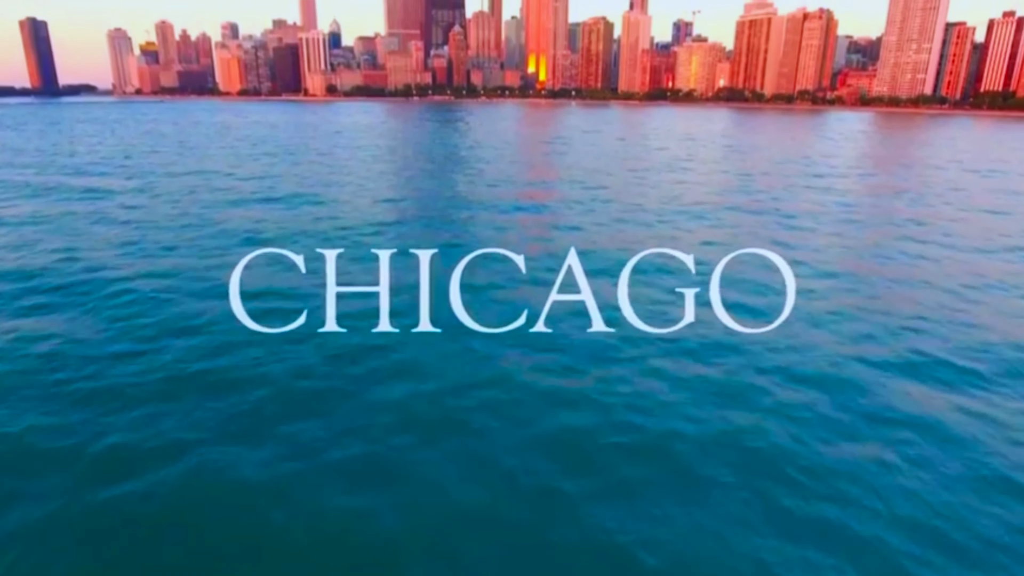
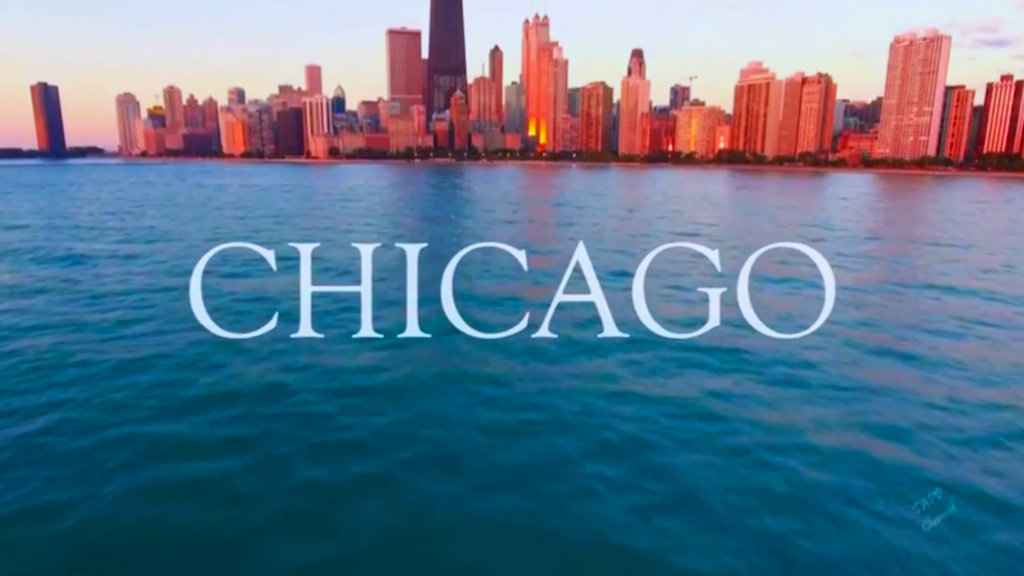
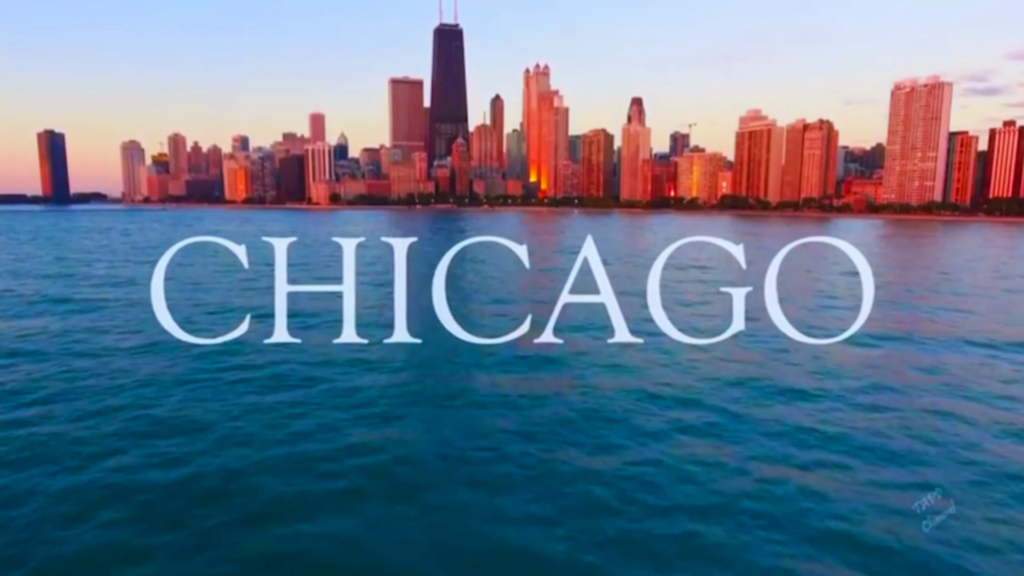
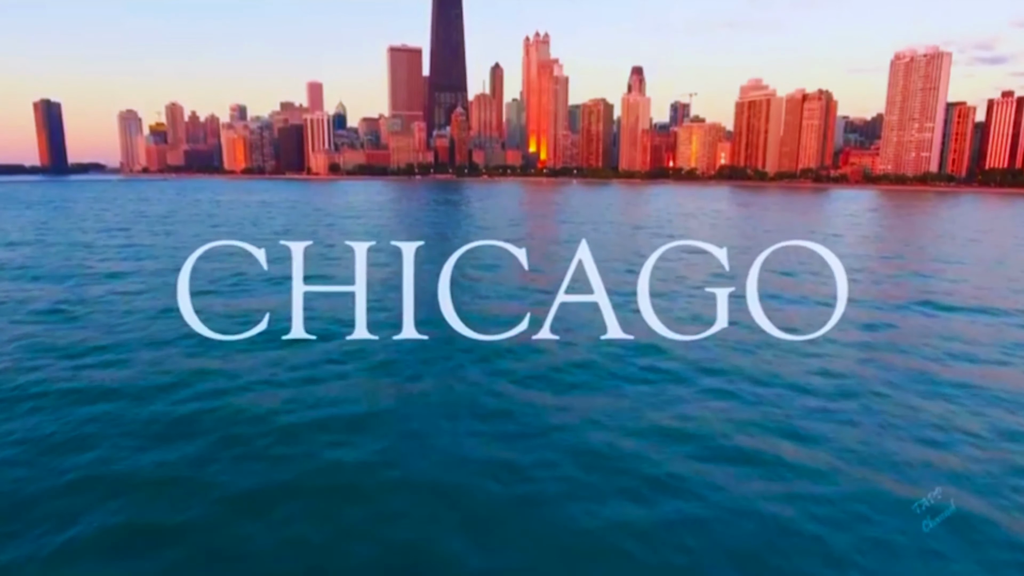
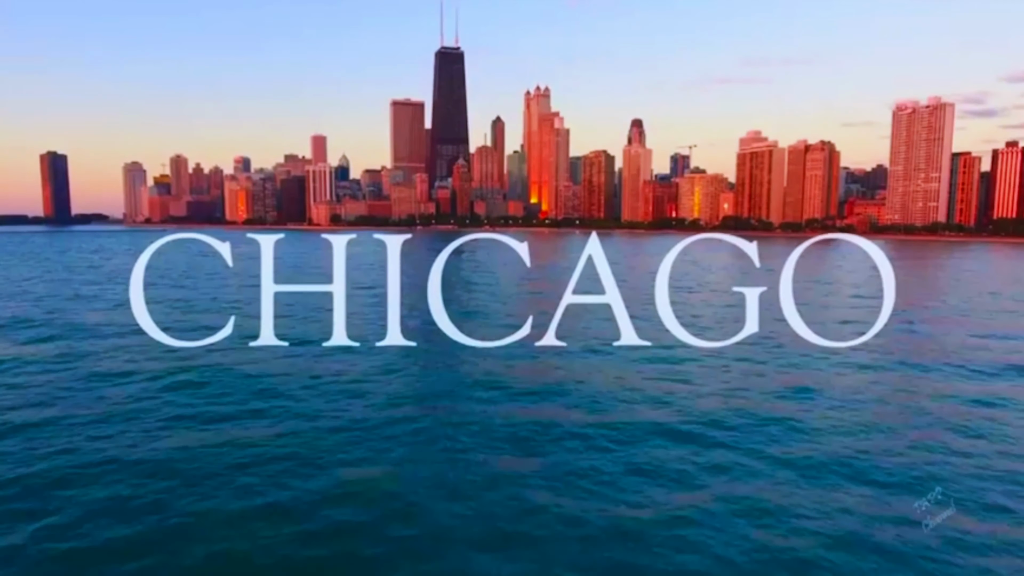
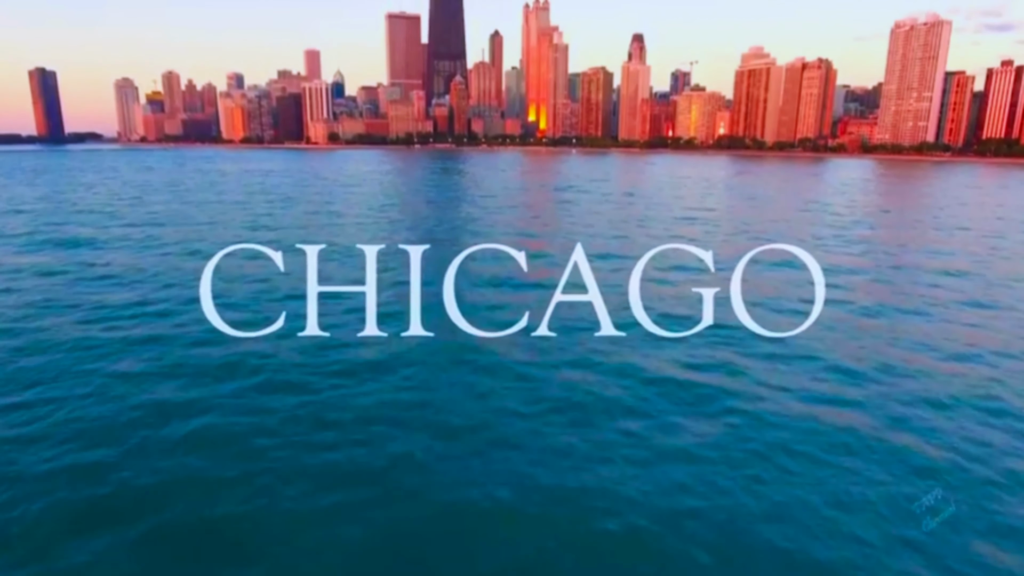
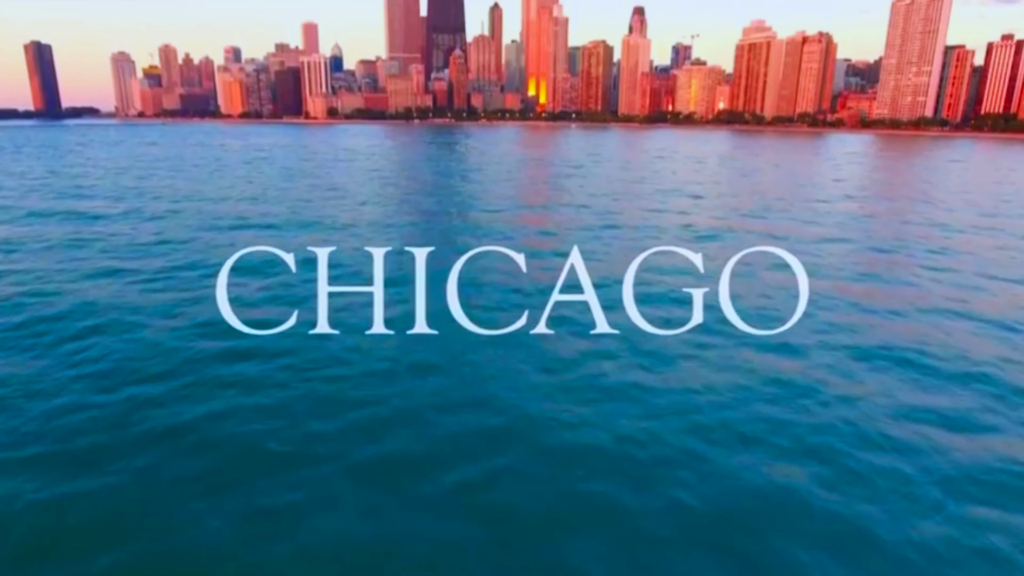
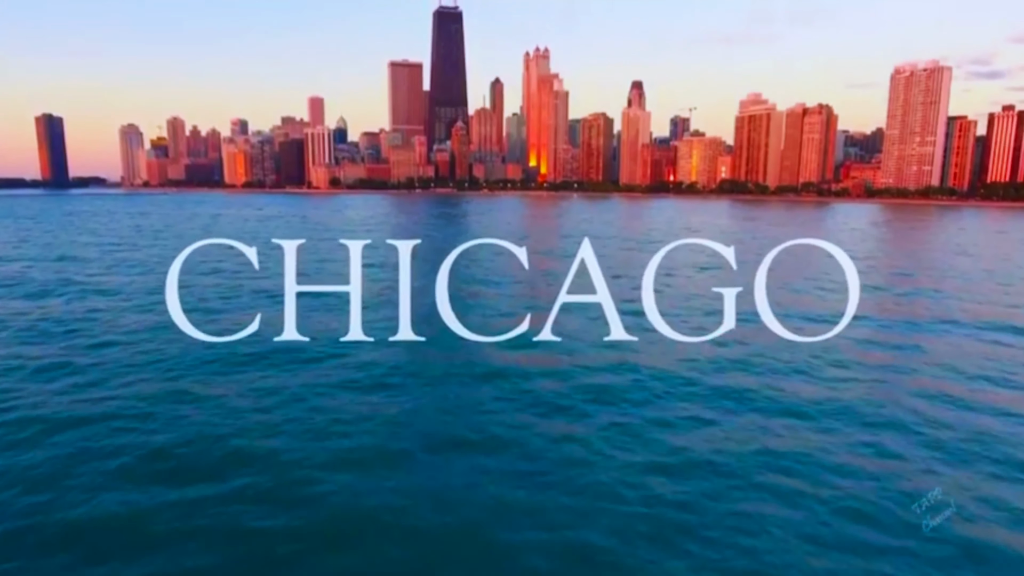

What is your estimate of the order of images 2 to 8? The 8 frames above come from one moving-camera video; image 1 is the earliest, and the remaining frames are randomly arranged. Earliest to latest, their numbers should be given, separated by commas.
7, 6, 2, 4, 8, 3, 5
